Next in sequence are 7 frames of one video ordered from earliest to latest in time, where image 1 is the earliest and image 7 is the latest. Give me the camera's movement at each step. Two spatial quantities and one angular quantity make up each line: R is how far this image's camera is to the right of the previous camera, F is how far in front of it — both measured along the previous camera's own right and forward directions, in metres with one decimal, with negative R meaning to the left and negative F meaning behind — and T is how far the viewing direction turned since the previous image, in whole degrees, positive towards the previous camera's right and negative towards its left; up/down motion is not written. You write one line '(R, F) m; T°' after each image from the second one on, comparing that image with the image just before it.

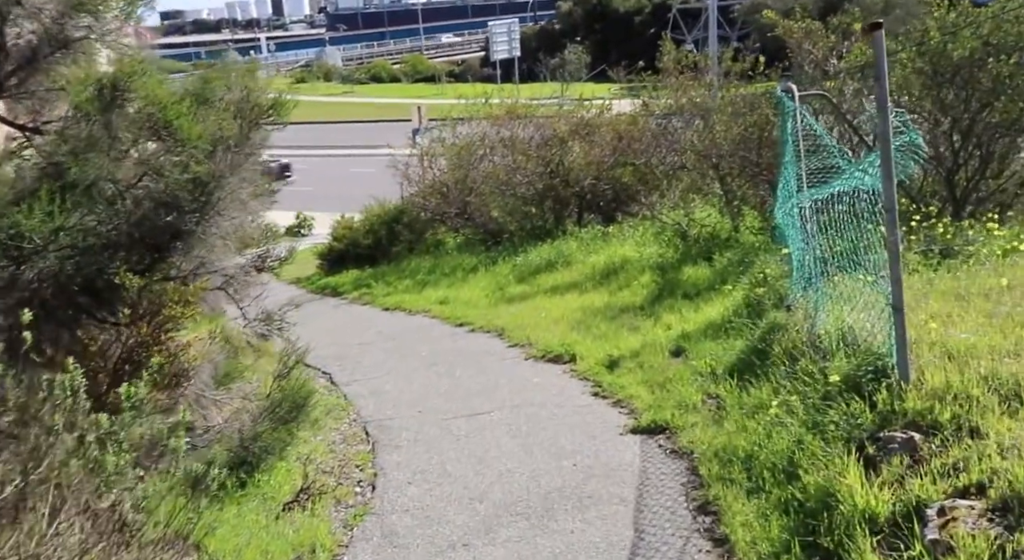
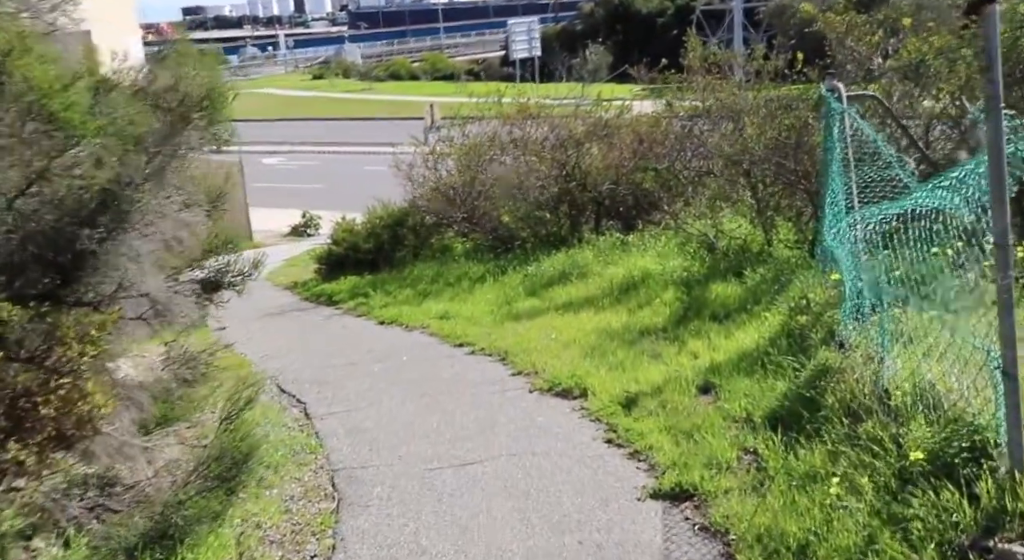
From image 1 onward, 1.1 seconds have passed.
(+0.1, +1.1) m; -1°
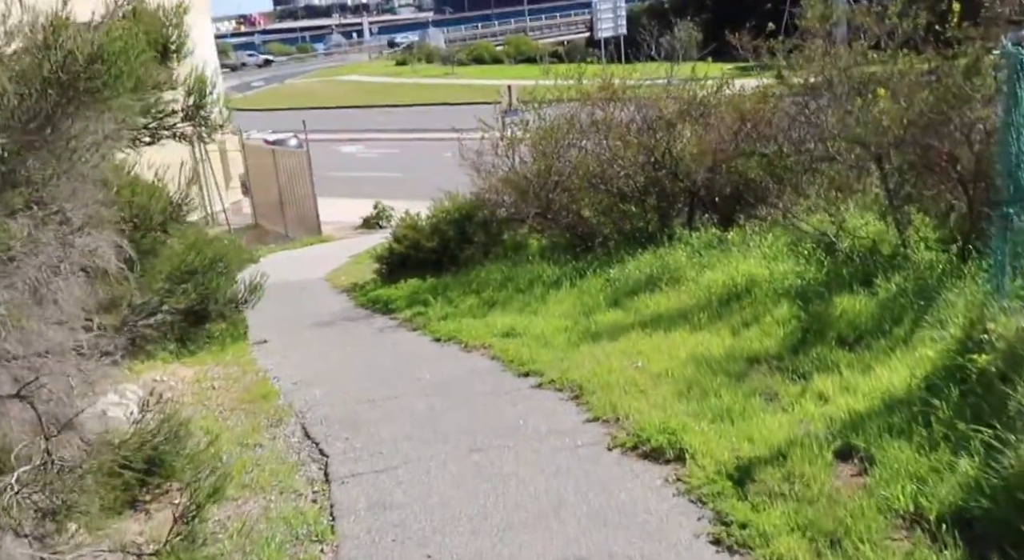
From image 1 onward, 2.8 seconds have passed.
(+0.1, +1.7) m; -5°
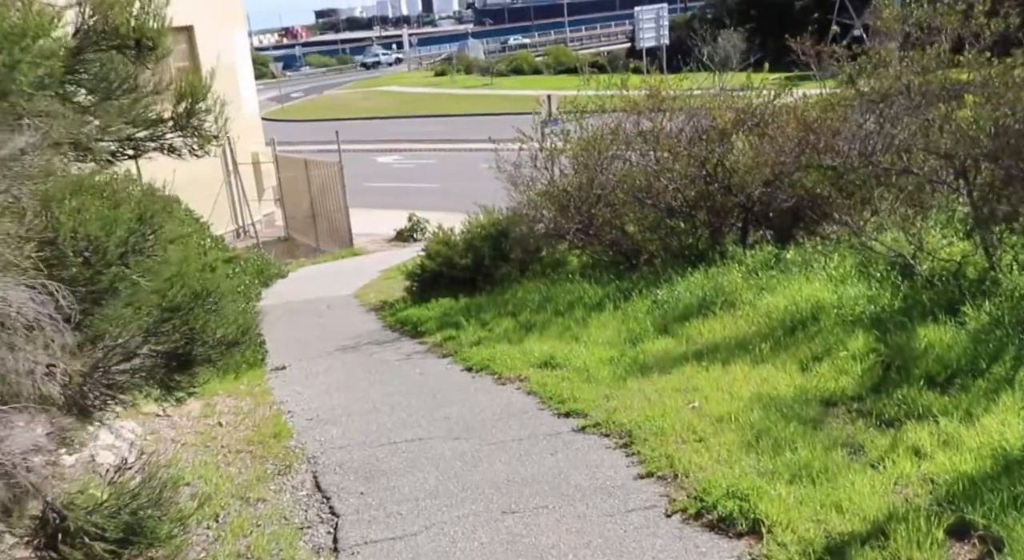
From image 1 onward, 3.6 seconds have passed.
(0.0, +0.9) m; -2°
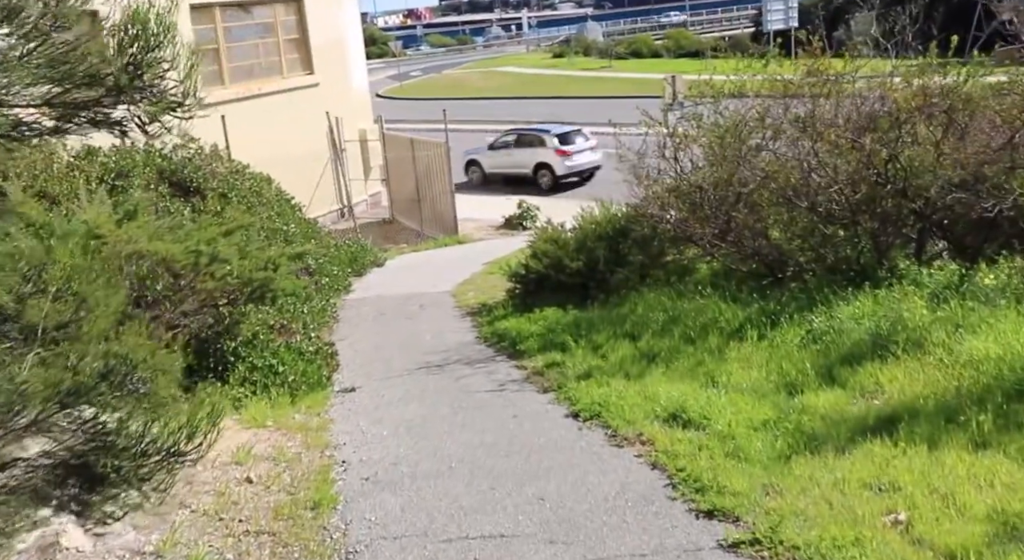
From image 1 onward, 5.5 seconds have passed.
(-0.1, +1.9) m; -6°
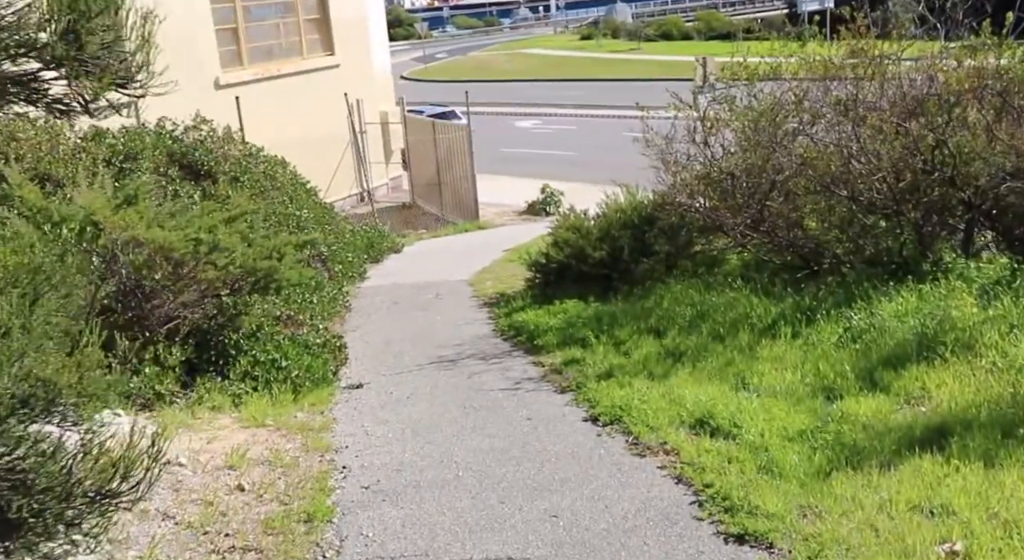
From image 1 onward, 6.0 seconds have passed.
(+0.1, +0.5) m; -1°
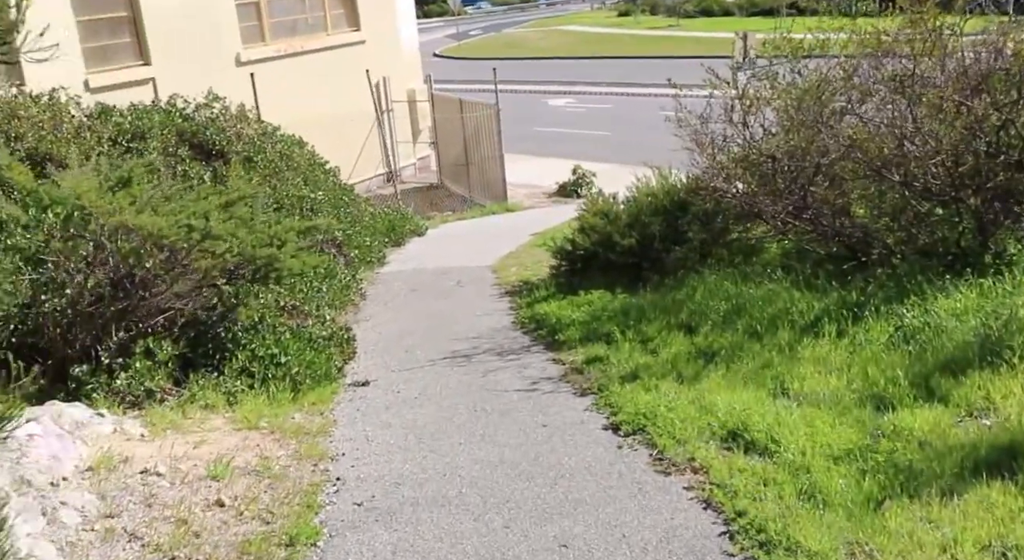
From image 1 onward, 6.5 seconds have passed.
(+0.1, +0.6) m; -2°
